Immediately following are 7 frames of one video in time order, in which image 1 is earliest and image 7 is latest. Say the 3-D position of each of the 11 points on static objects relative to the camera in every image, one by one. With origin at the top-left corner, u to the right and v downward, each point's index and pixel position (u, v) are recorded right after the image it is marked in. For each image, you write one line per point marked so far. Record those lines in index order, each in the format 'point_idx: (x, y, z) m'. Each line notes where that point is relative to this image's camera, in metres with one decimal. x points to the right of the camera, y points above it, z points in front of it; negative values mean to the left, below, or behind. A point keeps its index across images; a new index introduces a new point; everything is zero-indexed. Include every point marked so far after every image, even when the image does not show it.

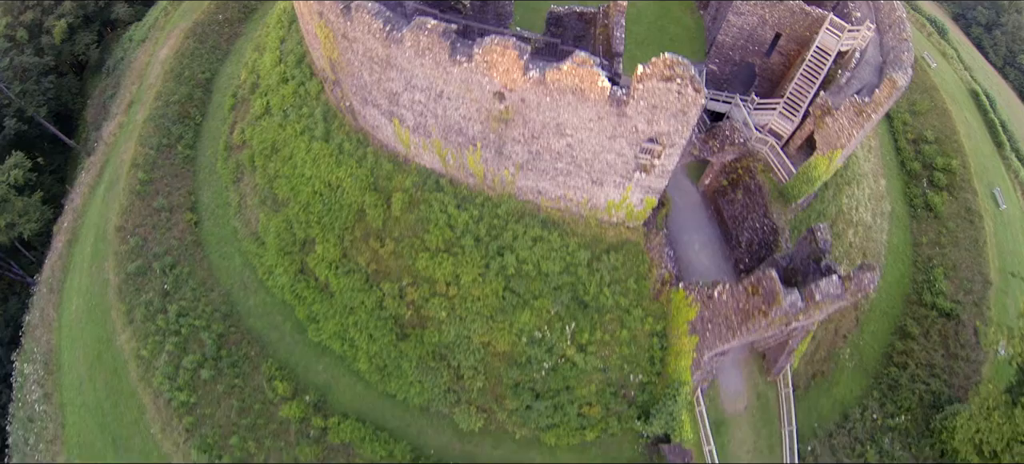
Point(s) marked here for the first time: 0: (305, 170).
0: (-26.6, +7.8, +16.3) m
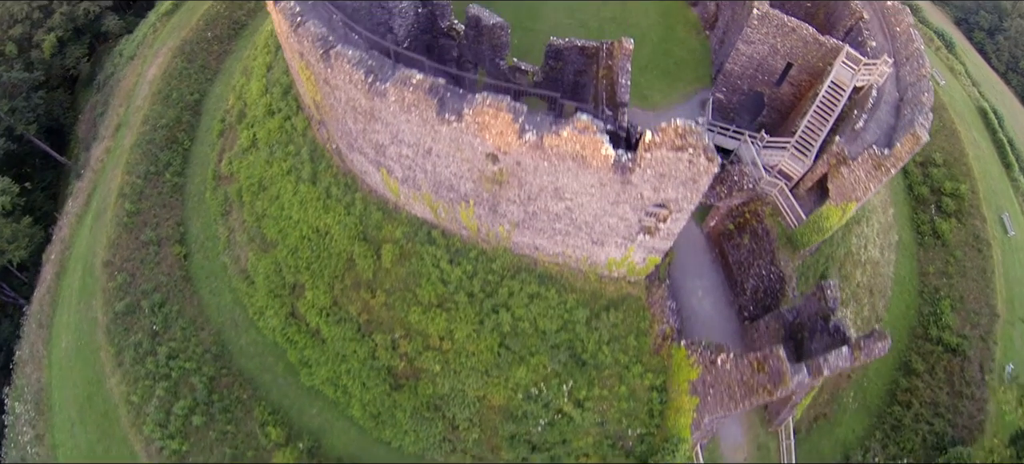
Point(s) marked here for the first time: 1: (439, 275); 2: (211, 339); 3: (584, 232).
0: (-27.0, +2.3, +15.6) m
1: (-7.4, -4.6, +13.0) m
2: (-42.5, -15.0, +18.0) m
3: (+6.1, 0.0, +10.8) m
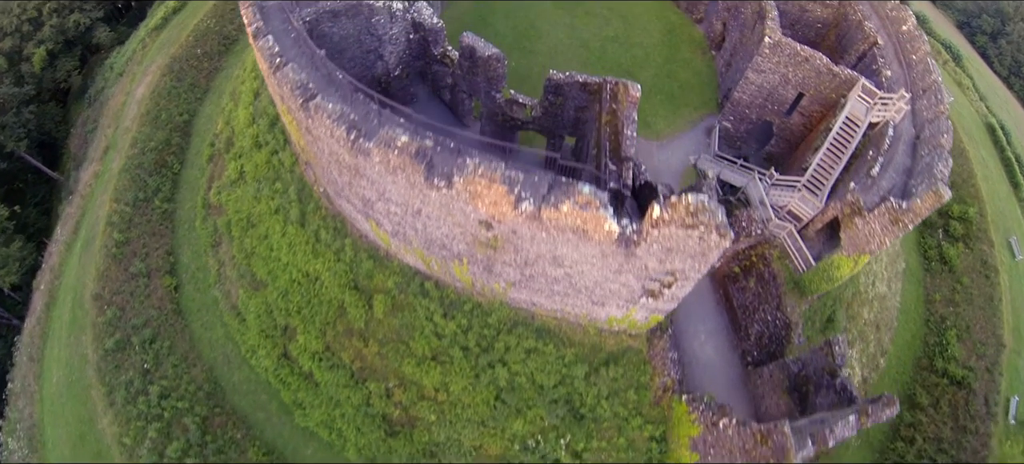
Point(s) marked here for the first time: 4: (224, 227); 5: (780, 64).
0: (-27.4, -2.6, +15.1) m
1: (-7.7, -9.5, +12.6) m
2: (-42.8, -20.0, +17.7) m
3: (+5.8, -5.0, +10.3) m
4: (-41.8, +0.8, +18.6) m
5: (+33.0, +20.5, +15.6) m
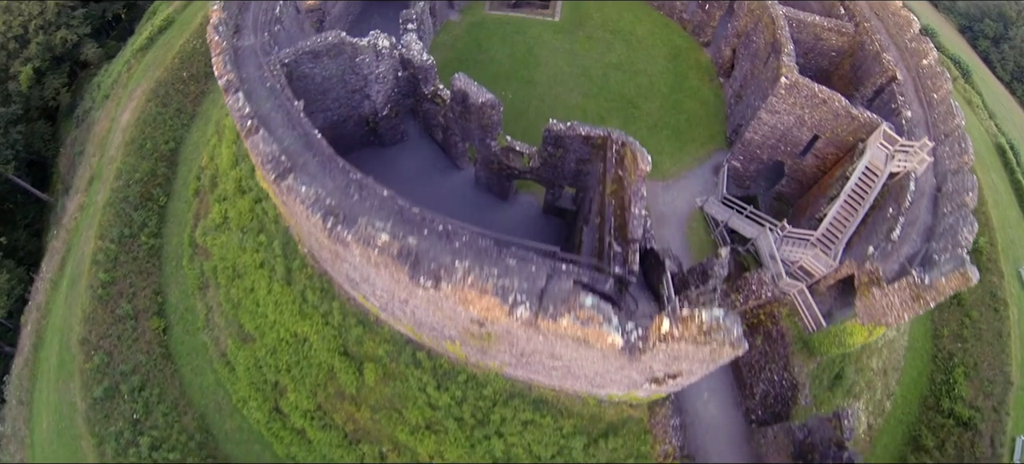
0: (-27.8, -8.9, +14.5) m
1: (-8.1, -15.8, +12.0) m
2: (-43.1, -26.2, +17.3) m
3: (+5.4, -11.2, +9.7) m
4: (-42.2, -5.5, +17.9) m
5: (+32.6, +14.5, +14.7) m
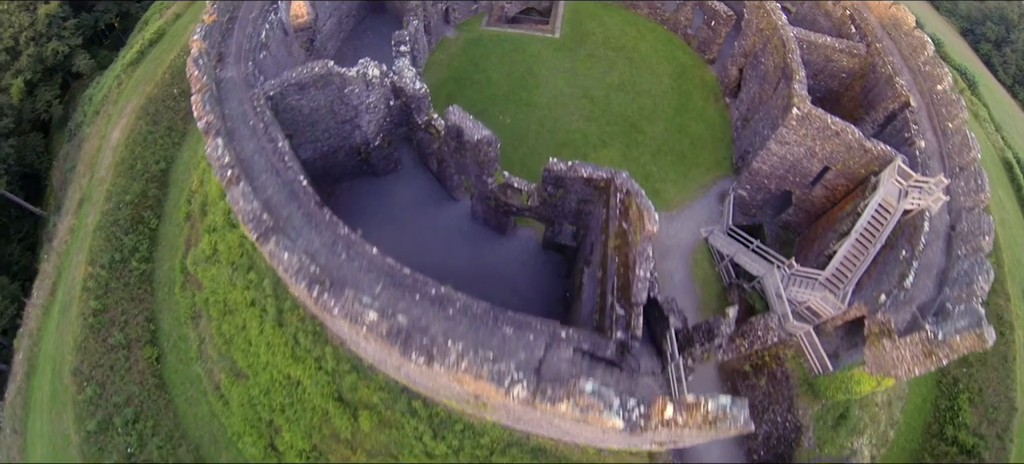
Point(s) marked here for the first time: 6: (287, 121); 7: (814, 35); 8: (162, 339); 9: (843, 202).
0: (-28.0, -13.0, +14.1) m
1: (-8.3, -19.9, +11.7) m
2: (-43.3, -30.4, +17.2) m
3: (+5.2, -15.3, +9.4) m
4: (-42.5, -9.6, +17.5) m
5: (+32.3, +10.5, +14.1) m
6: (-23.9, +11.7, +13.5) m
7: (+40.6, +26.3, +17.1) m
8: (-53.6, -16.4, +19.6) m
9: (+38.2, +3.4, +14.8) m
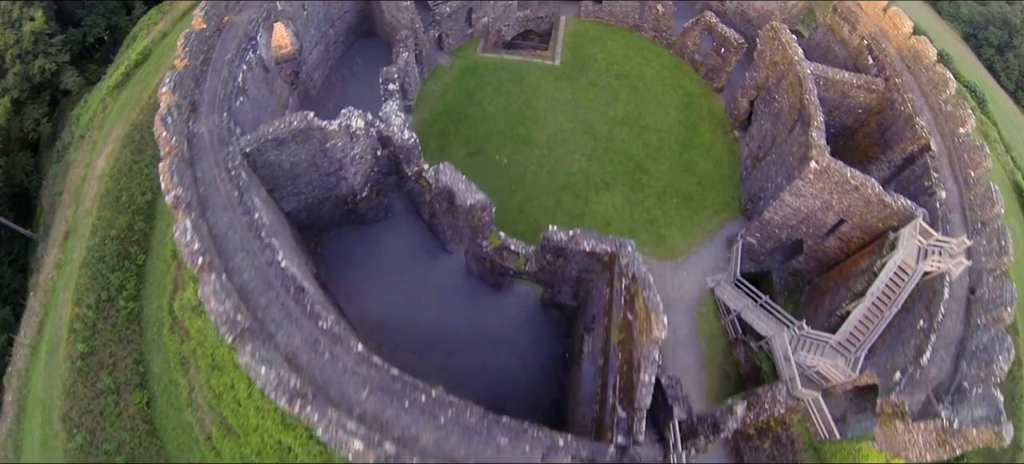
0: (-28.3, -19.3, +13.6) m
1: (-8.6, -26.1, +11.4) m
2: (-43.6, -36.6, +16.9) m
3: (+4.9, -21.6, +8.9) m
4: (-42.7, -15.8, +17.0) m
5: (+32.0, +4.3, +13.3) m
6: (-24.2, +5.5, +12.7) m
7: (+40.2, +20.2, +16.1) m
8: (-53.9, -22.6, +19.1) m
9: (+37.9, -2.7, +14.1) m
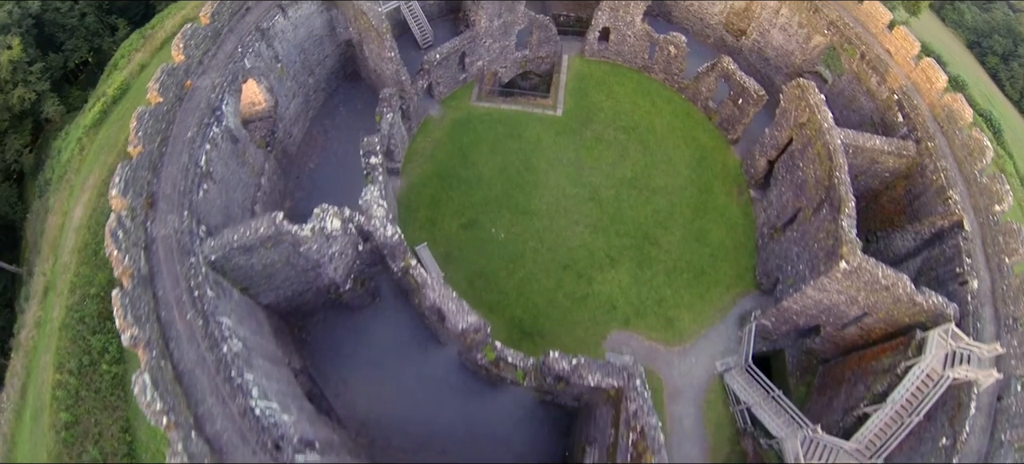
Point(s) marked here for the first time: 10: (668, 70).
0: (-28.5, -29.0, +13.1) m
1: (-8.7, -35.8, +11.0) m
2: (-43.7, -46.2, +16.8) m
3: (+4.7, -31.3, +8.5) m
4: (-43.0, -25.4, +16.3) m
5: (+31.7, -5.2, +12.2) m
6: (-24.5, -4.2, +11.5) m
7: (+39.9, +10.8, +14.6) m
8: (-54.1, -32.2, +18.6) m
9: (+37.6, -12.2, +13.2) m
10: (+23.6, +24.5, +19.3) m
